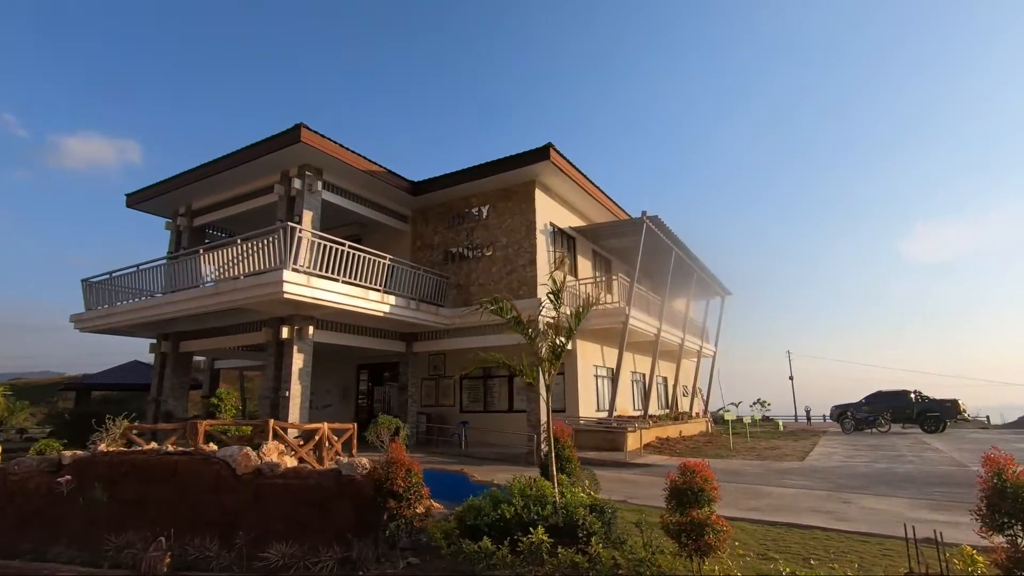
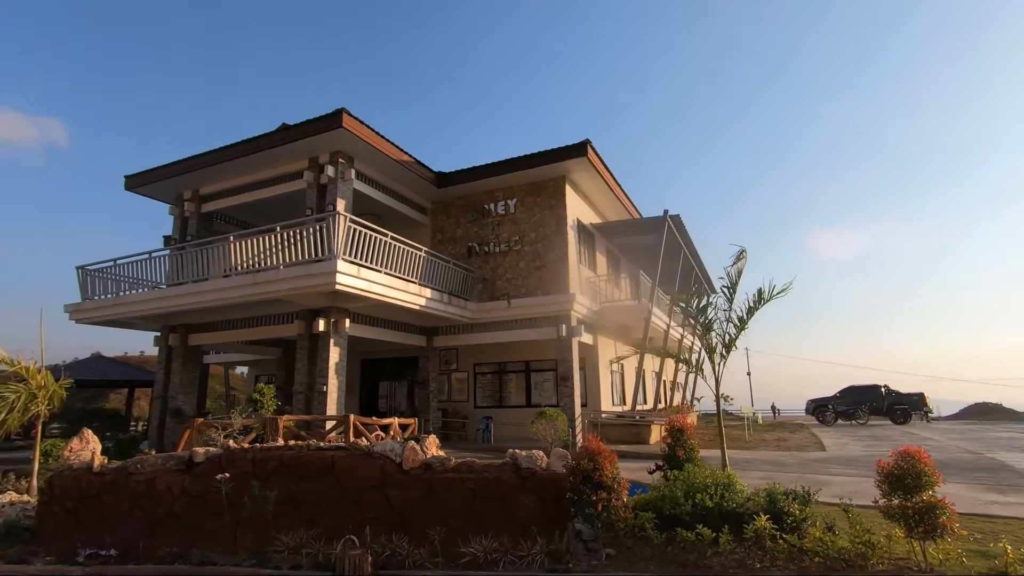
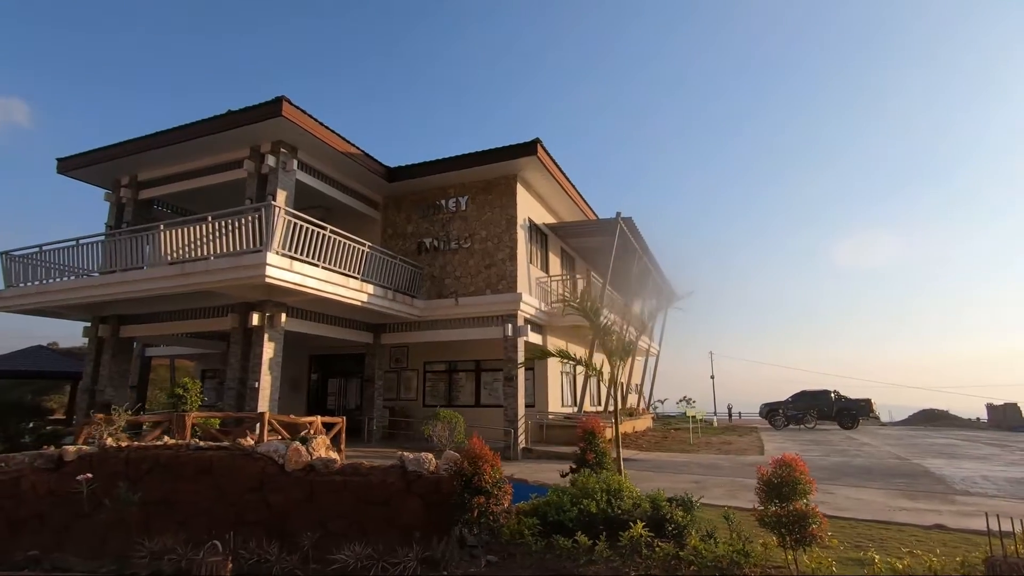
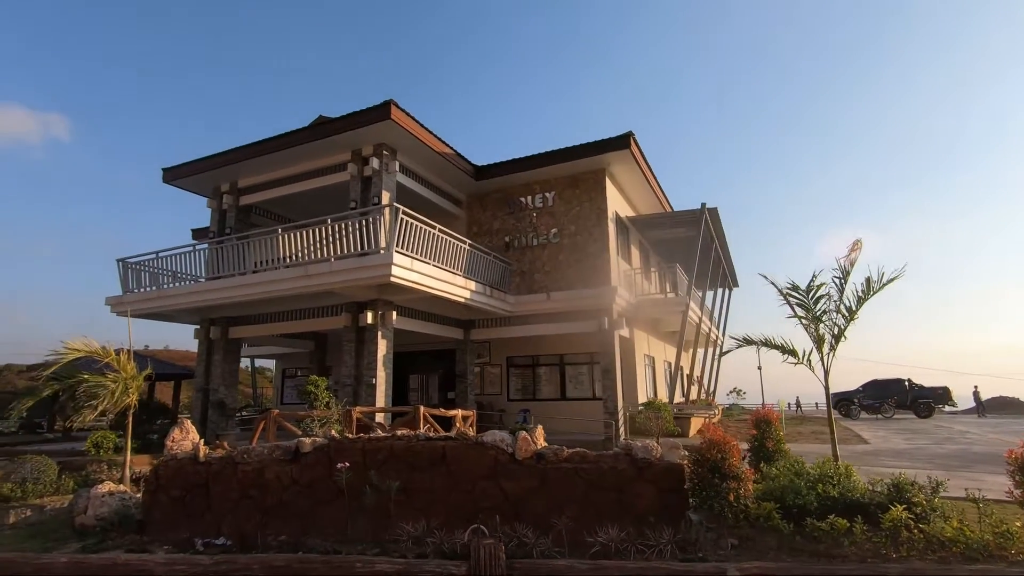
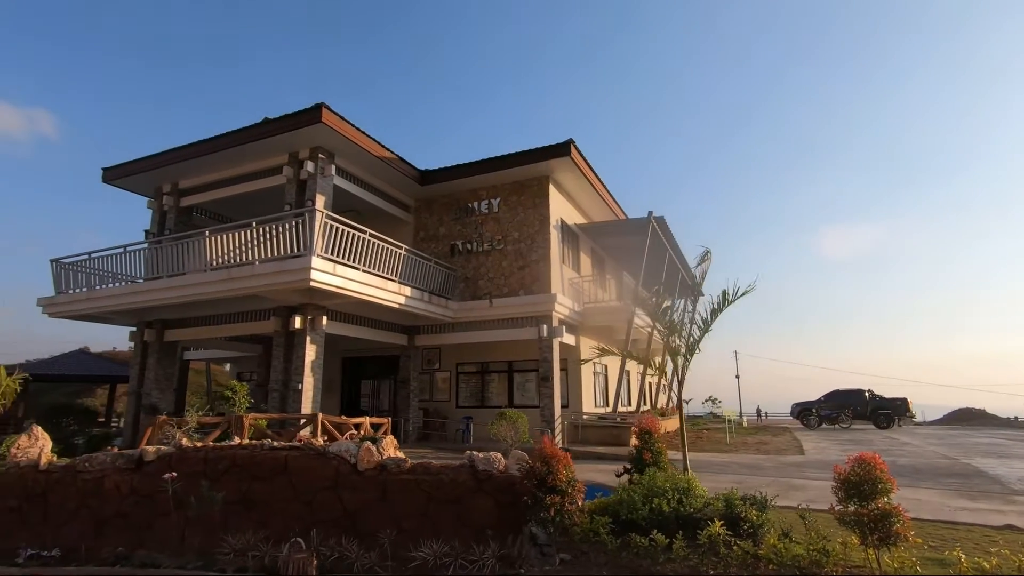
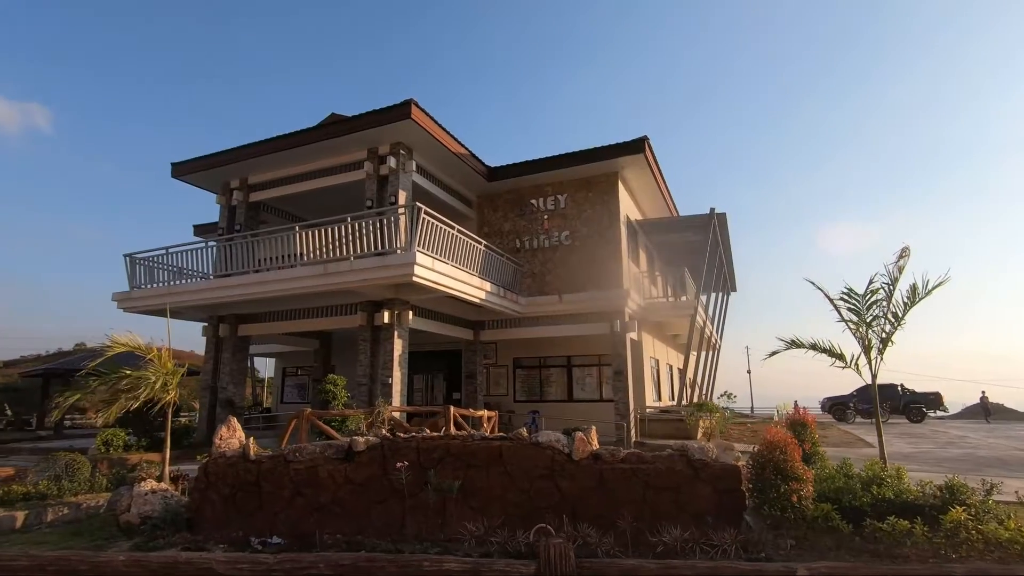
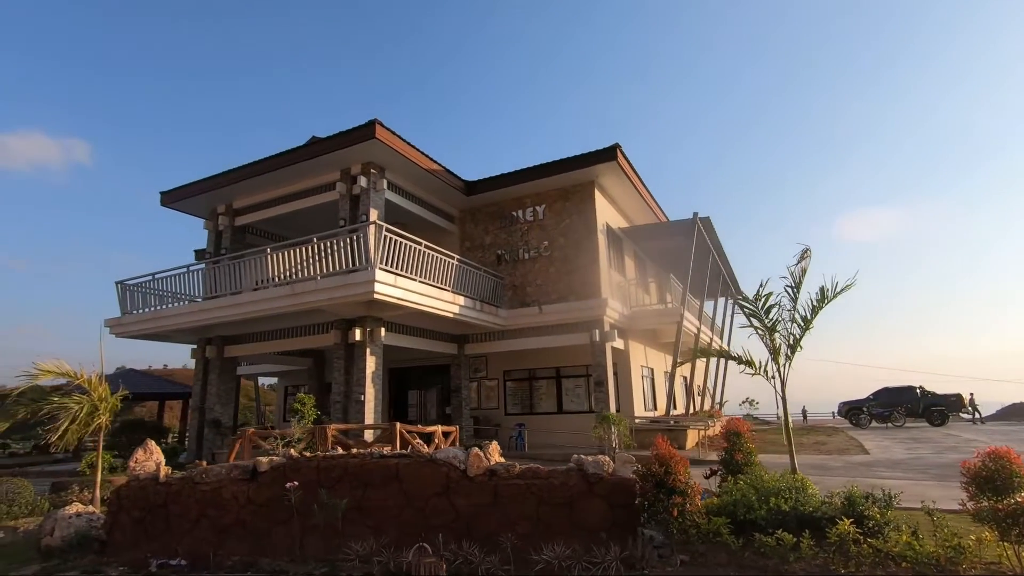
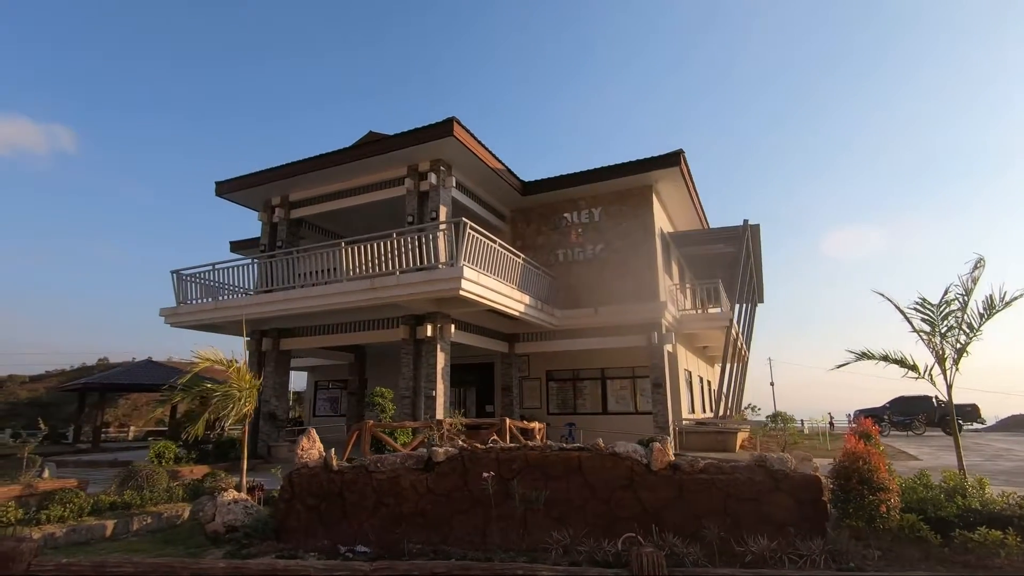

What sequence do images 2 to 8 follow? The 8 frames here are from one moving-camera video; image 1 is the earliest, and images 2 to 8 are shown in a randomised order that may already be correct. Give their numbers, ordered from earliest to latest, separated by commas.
3, 5, 2, 7, 4, 6, 8
